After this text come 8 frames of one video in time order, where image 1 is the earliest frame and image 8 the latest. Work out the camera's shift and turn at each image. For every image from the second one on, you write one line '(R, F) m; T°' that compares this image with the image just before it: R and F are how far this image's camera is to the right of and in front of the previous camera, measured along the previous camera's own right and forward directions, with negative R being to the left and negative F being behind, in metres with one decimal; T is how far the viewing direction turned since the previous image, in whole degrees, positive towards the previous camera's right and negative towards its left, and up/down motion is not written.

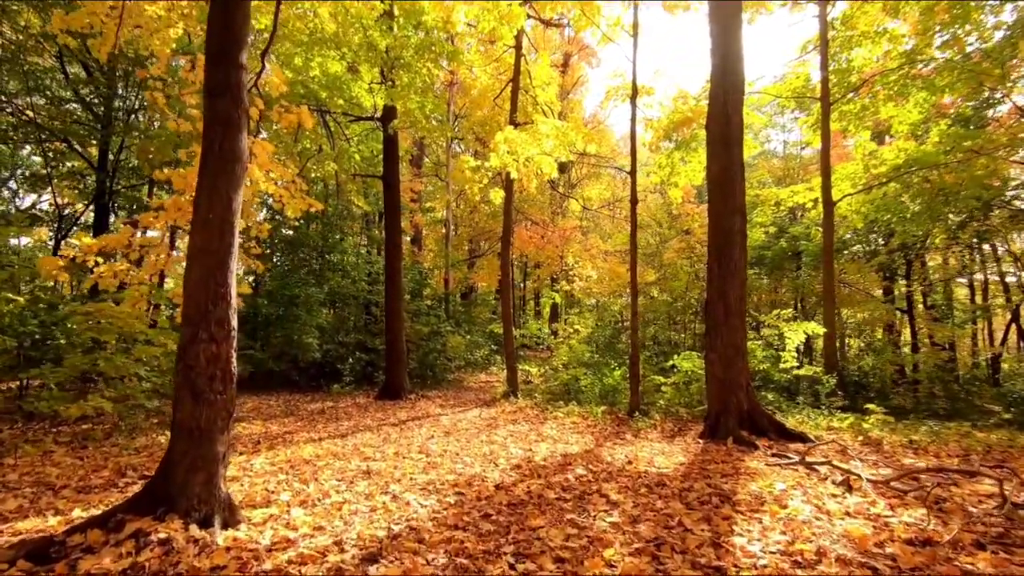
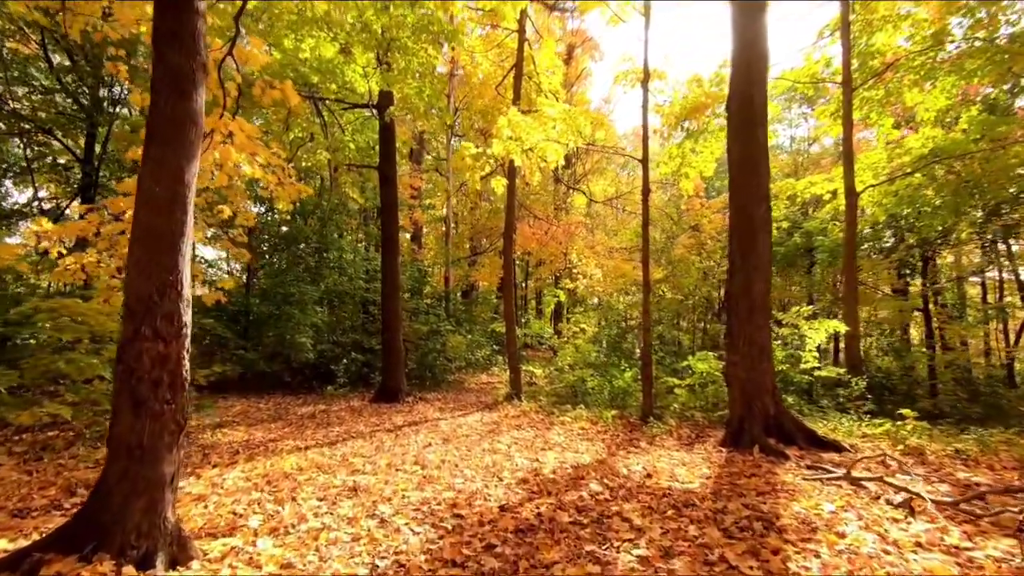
(0.0, +0.6) m; 0°
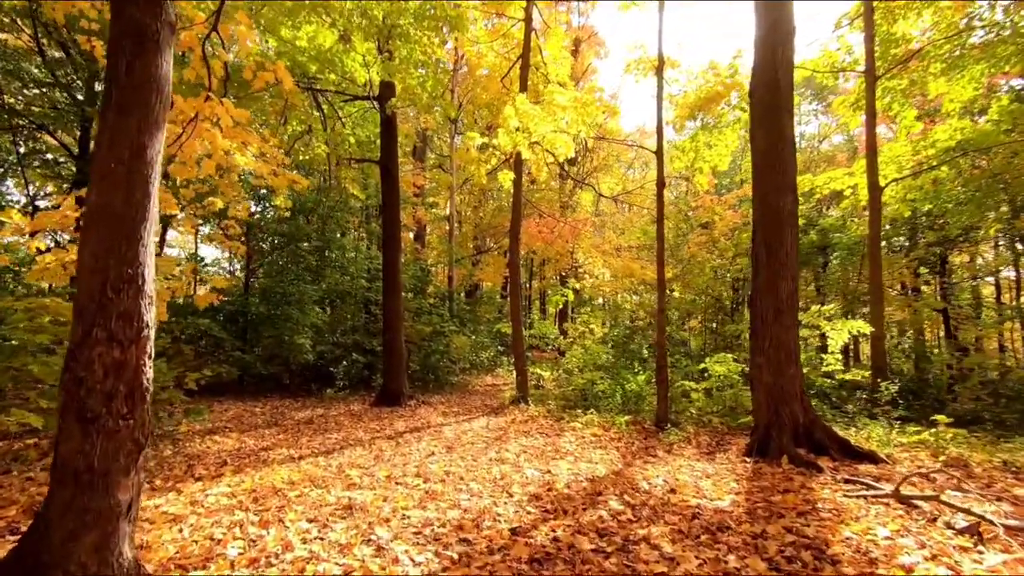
(-0.1, +0.4) m; 0°
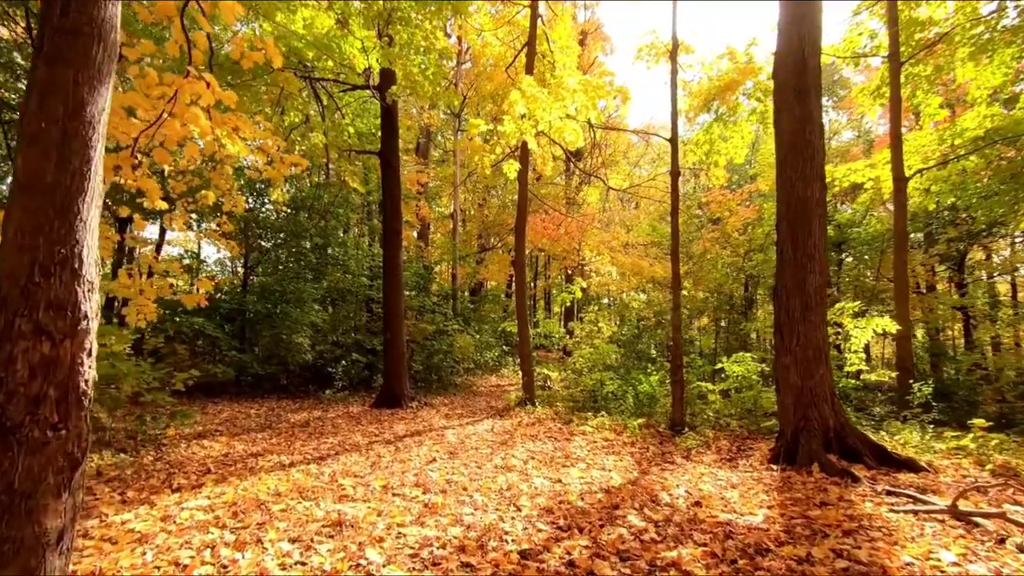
(0.0, +0.4) m; 0°
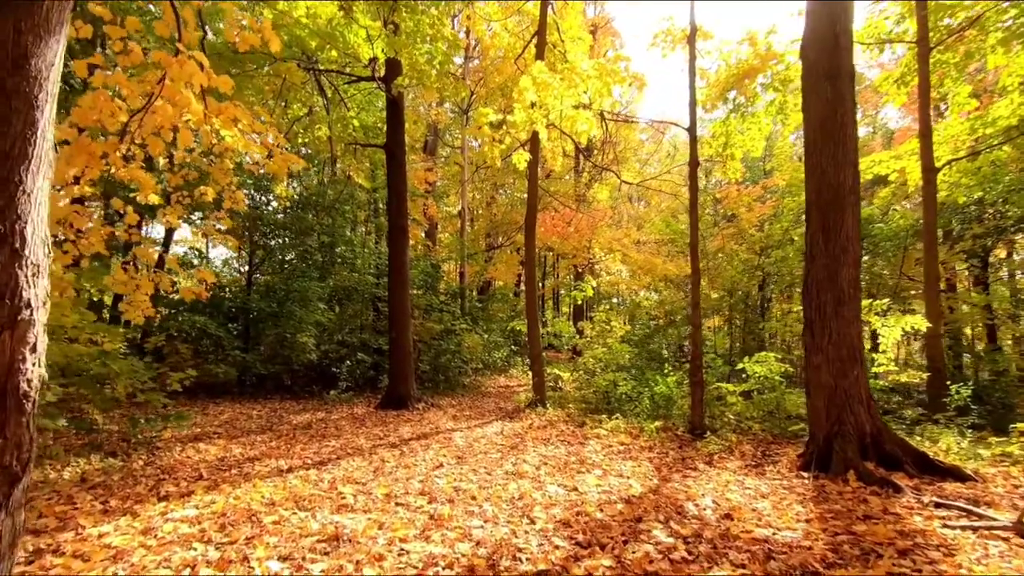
(0.0, +0.4) m; -1°
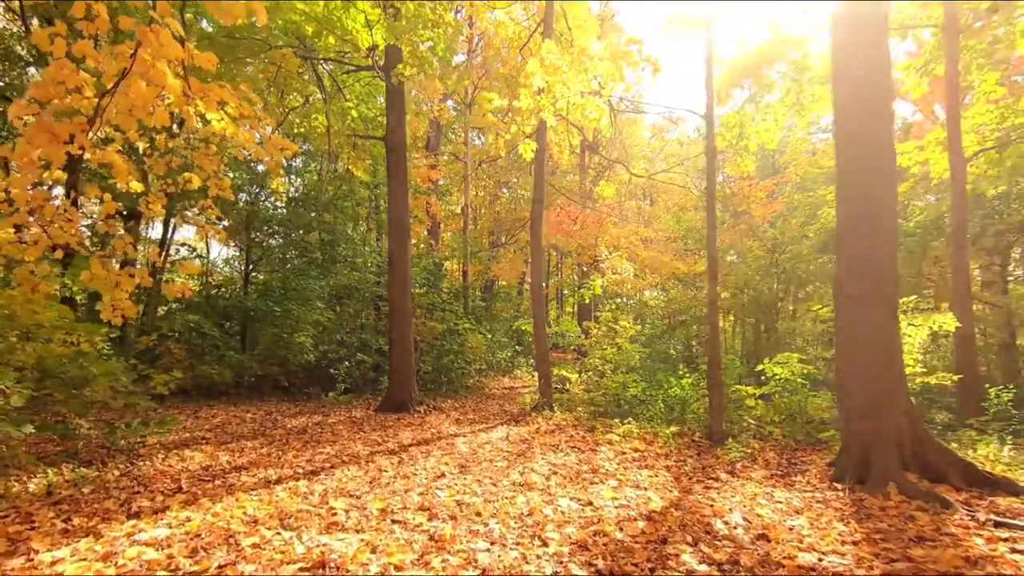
(0.0, +0.4) m; 0°
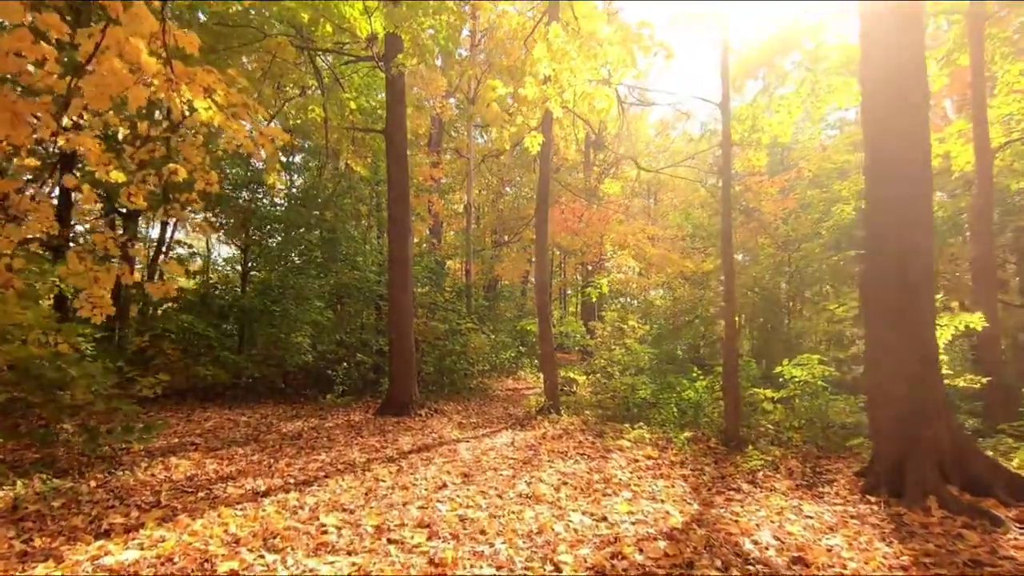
(0.0, +0.4) m; 0°
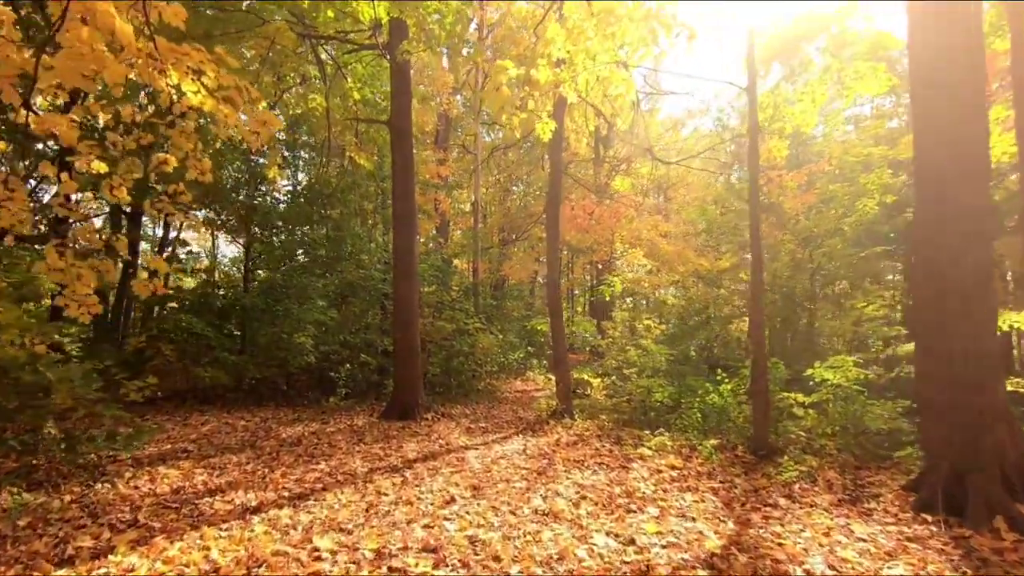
(-0.1, +0.4) m; -1°
